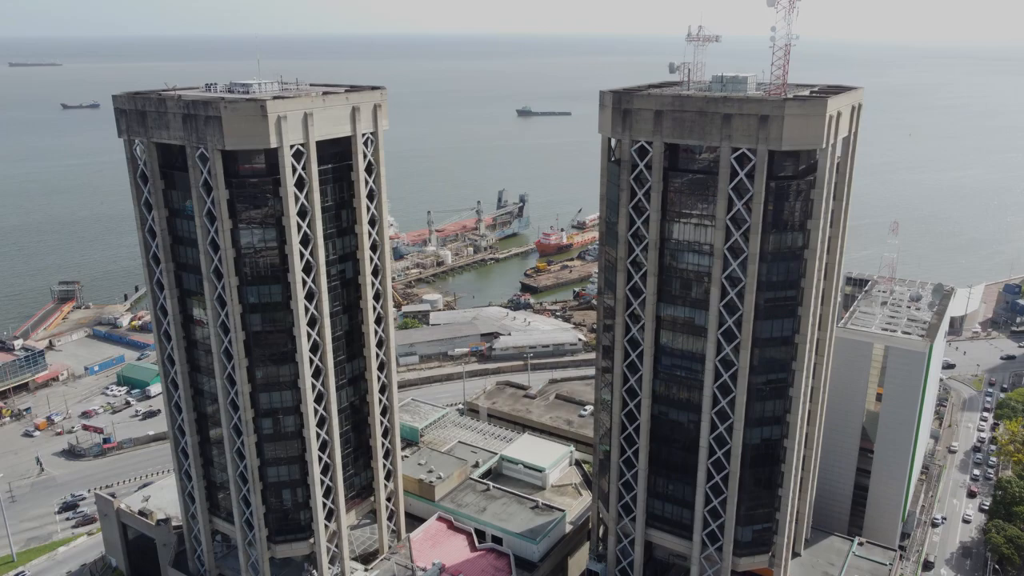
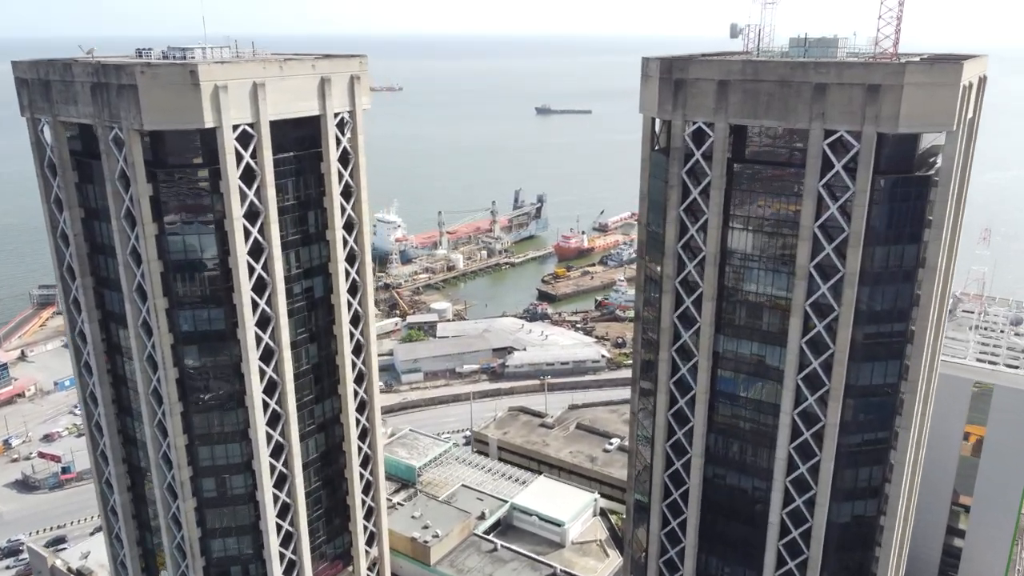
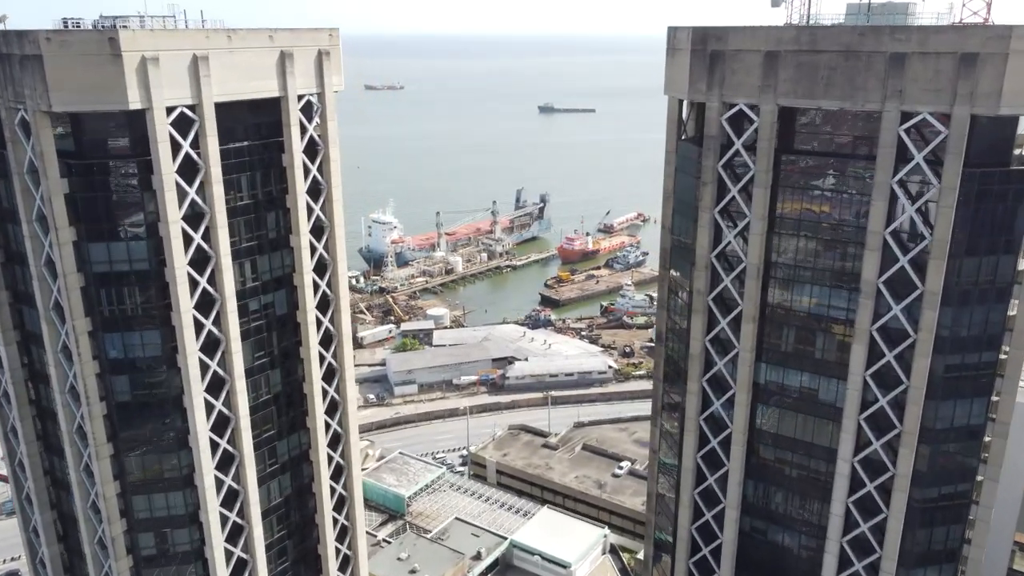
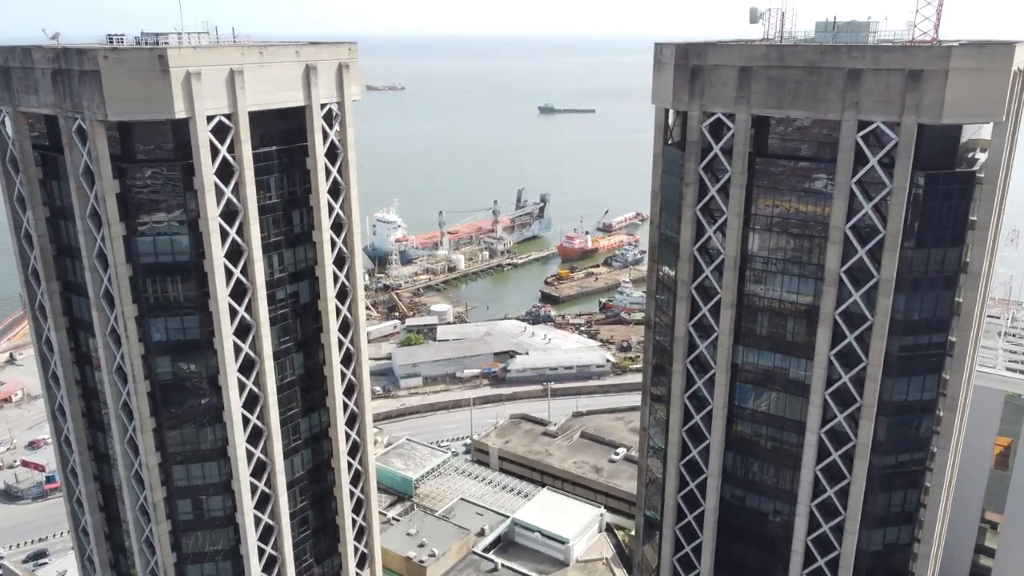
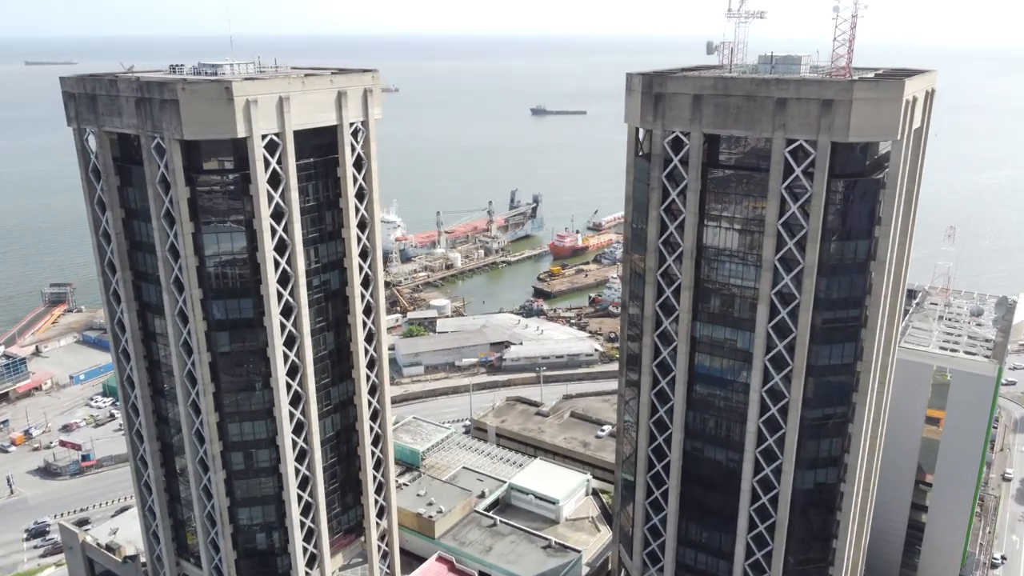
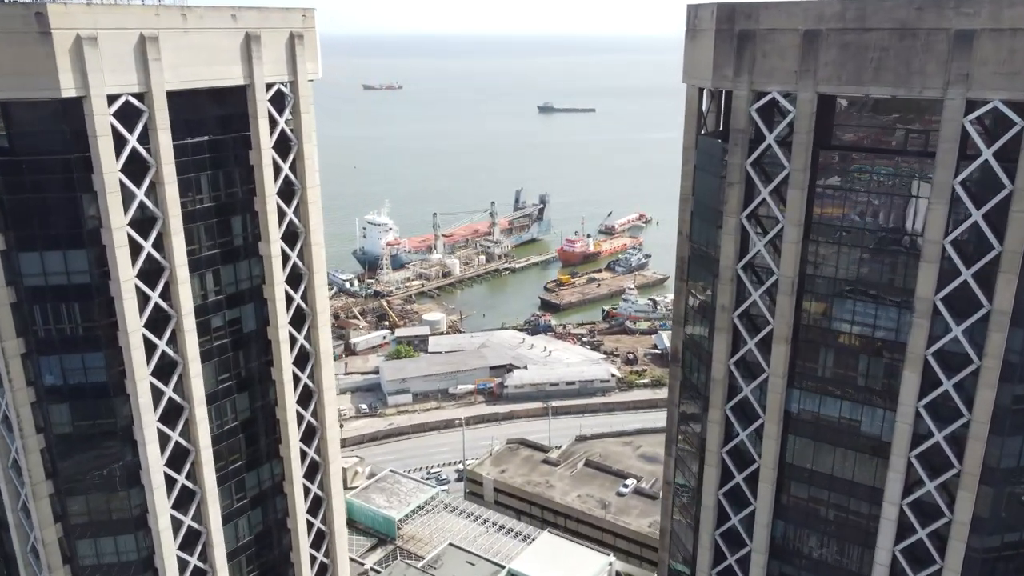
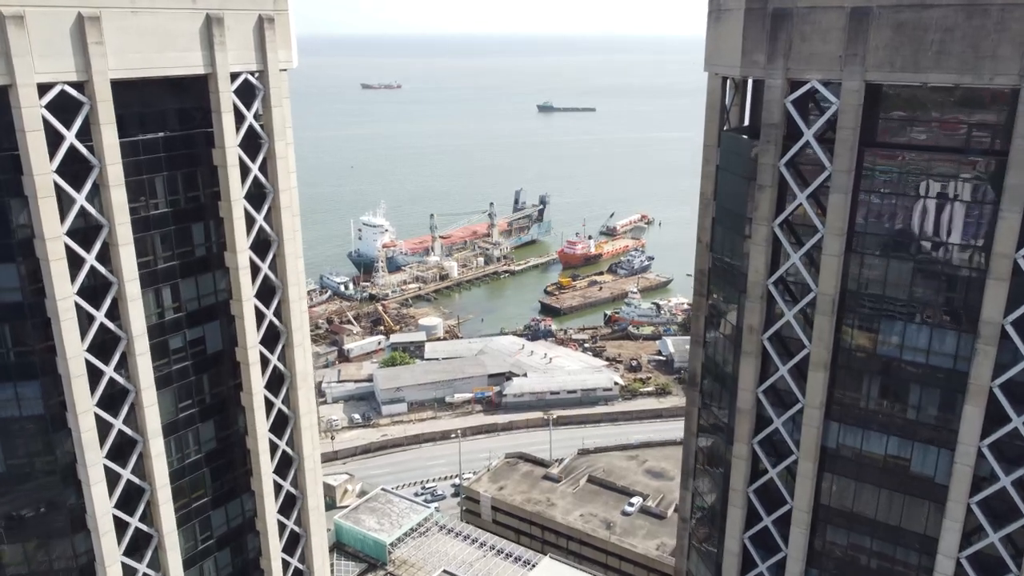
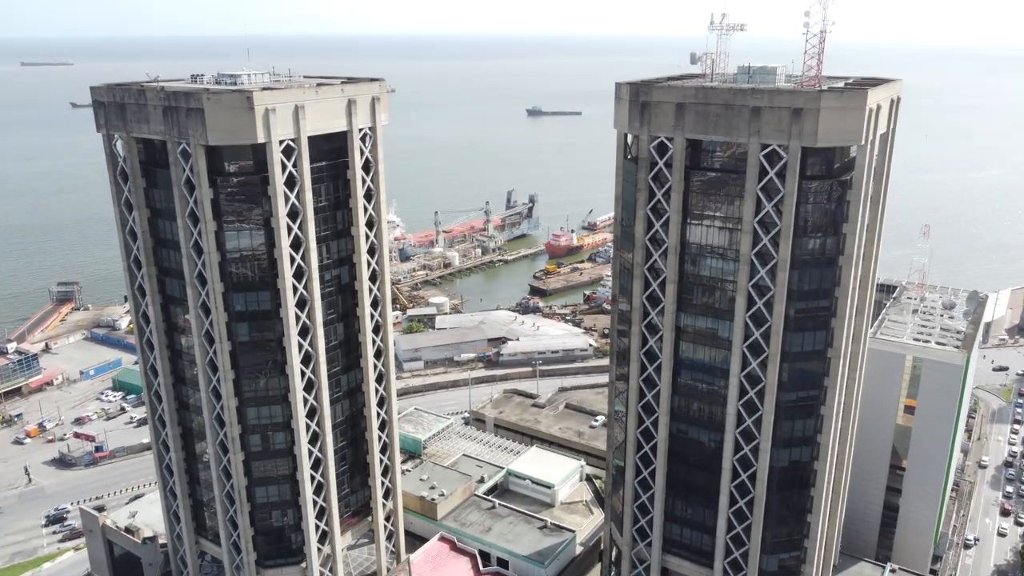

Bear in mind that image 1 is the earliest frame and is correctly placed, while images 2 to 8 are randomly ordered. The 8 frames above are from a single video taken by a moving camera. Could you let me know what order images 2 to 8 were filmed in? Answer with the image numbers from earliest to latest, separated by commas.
8, 5, 2, 4, 3, 6, 7
